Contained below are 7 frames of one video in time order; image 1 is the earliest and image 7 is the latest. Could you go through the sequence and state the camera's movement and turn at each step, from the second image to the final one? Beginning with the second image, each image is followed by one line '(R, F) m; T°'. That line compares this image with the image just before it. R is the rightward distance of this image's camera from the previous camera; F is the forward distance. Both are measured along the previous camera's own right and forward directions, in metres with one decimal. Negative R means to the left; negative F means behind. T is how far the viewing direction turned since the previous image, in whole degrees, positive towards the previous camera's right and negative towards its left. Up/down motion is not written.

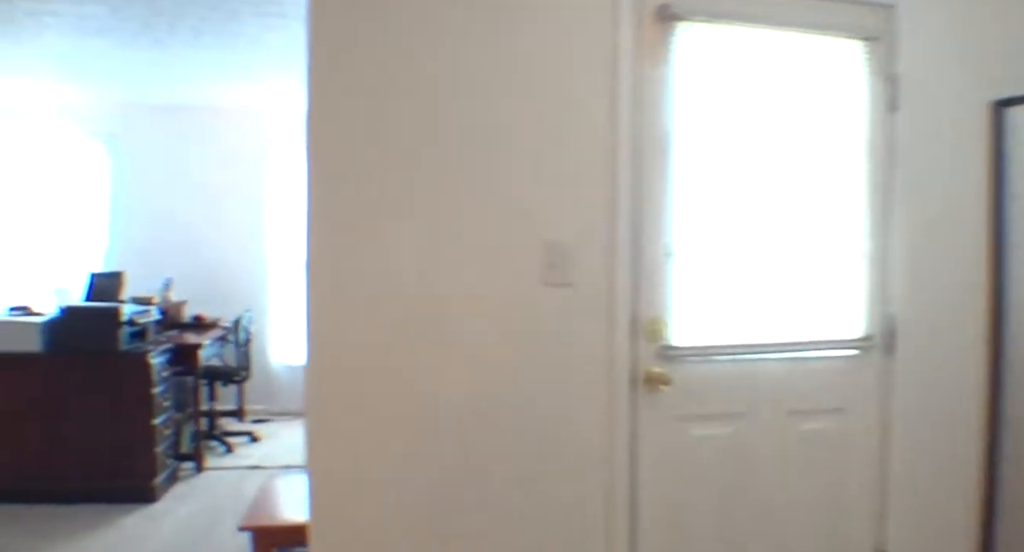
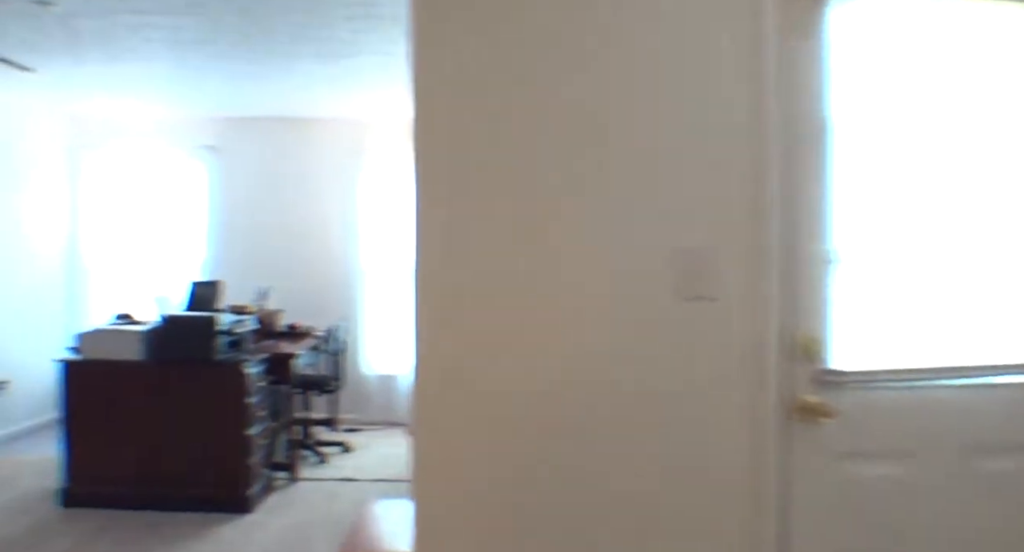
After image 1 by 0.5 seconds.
(-0.2, +0.3) m; -7°
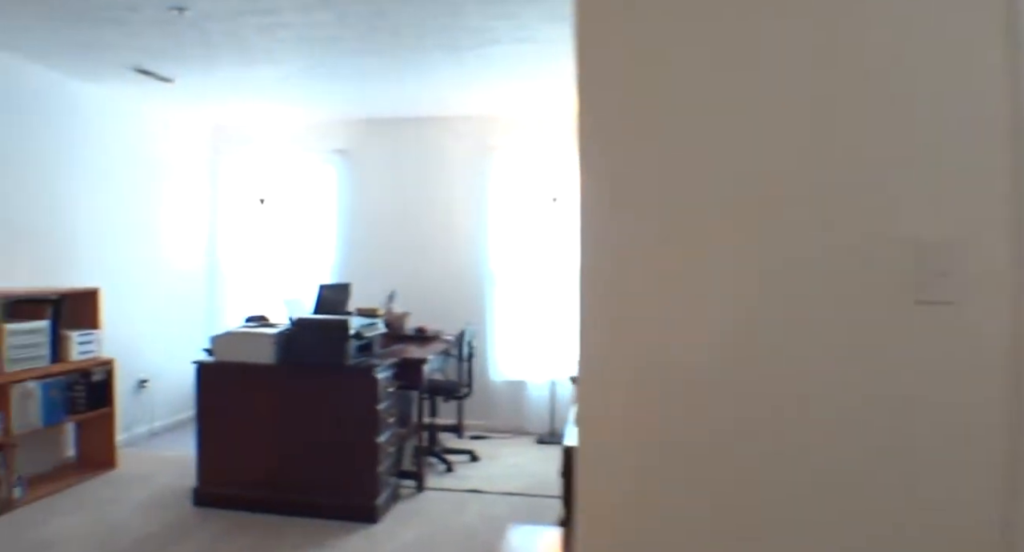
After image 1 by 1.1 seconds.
(-0.2, +0.4) m; -10°
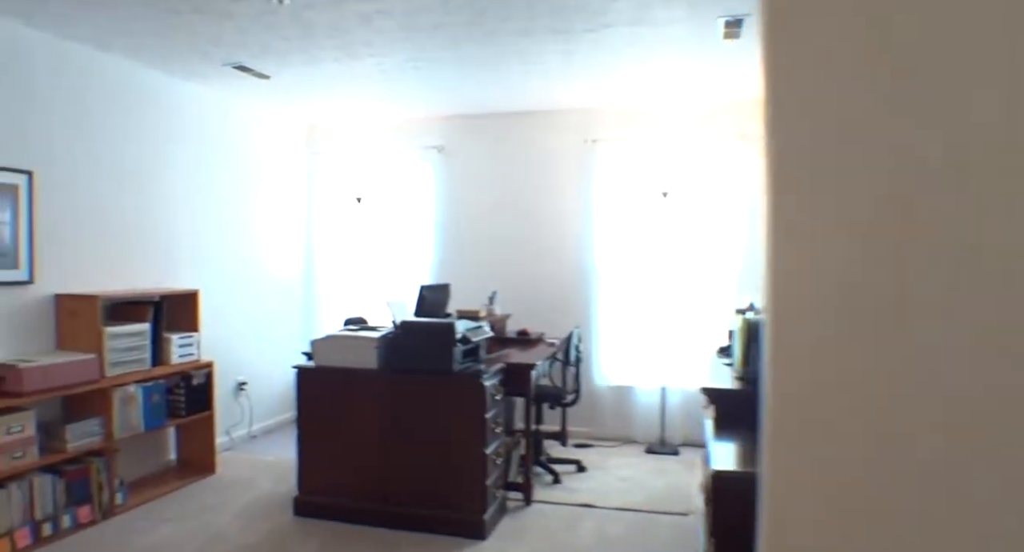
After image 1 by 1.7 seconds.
(-0.2, +0.4) m; -7°
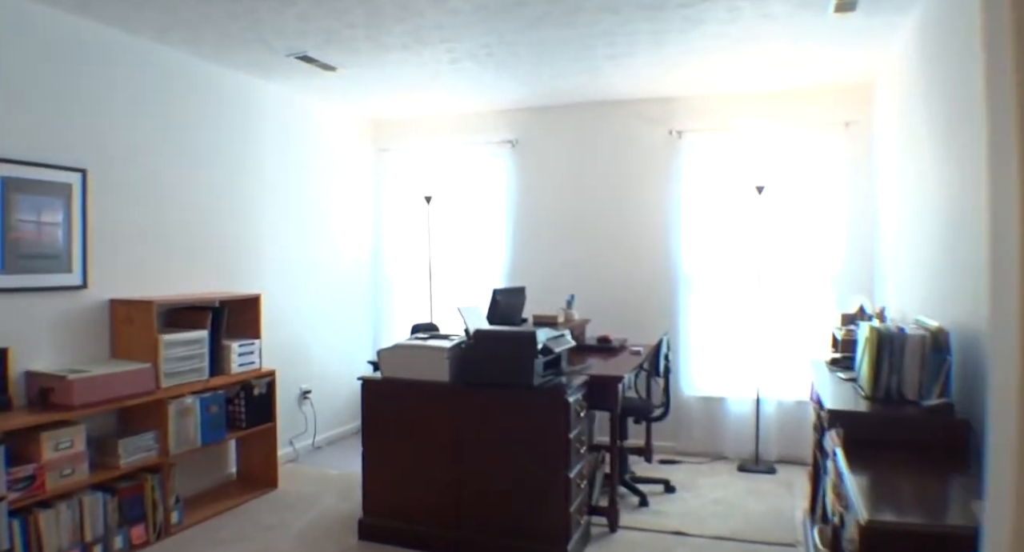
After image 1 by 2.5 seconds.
(-0.1, +0.4) m; -6°
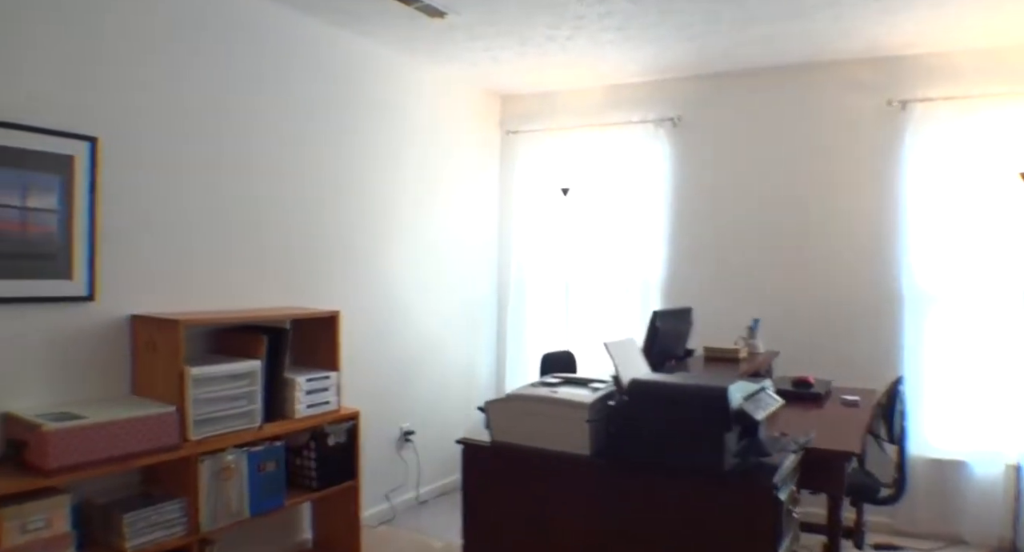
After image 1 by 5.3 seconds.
(-0.1, +1.1) m; -12°
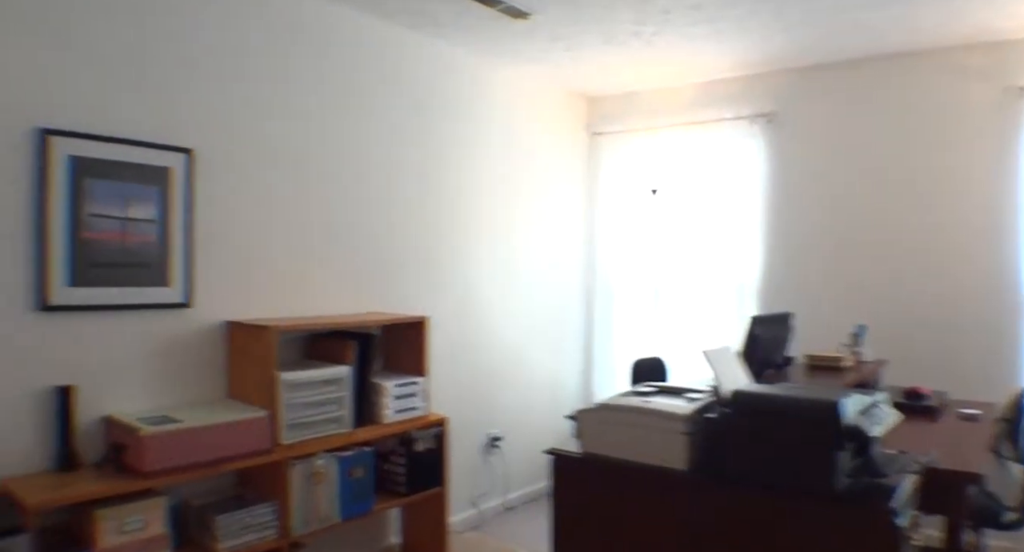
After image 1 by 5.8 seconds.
(0.0, +0.1) m; -7°
